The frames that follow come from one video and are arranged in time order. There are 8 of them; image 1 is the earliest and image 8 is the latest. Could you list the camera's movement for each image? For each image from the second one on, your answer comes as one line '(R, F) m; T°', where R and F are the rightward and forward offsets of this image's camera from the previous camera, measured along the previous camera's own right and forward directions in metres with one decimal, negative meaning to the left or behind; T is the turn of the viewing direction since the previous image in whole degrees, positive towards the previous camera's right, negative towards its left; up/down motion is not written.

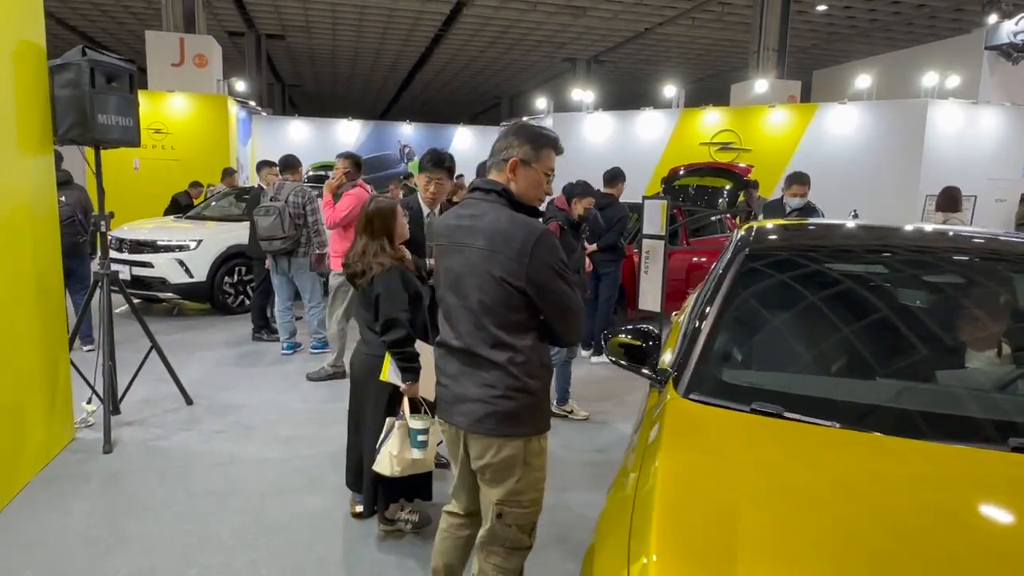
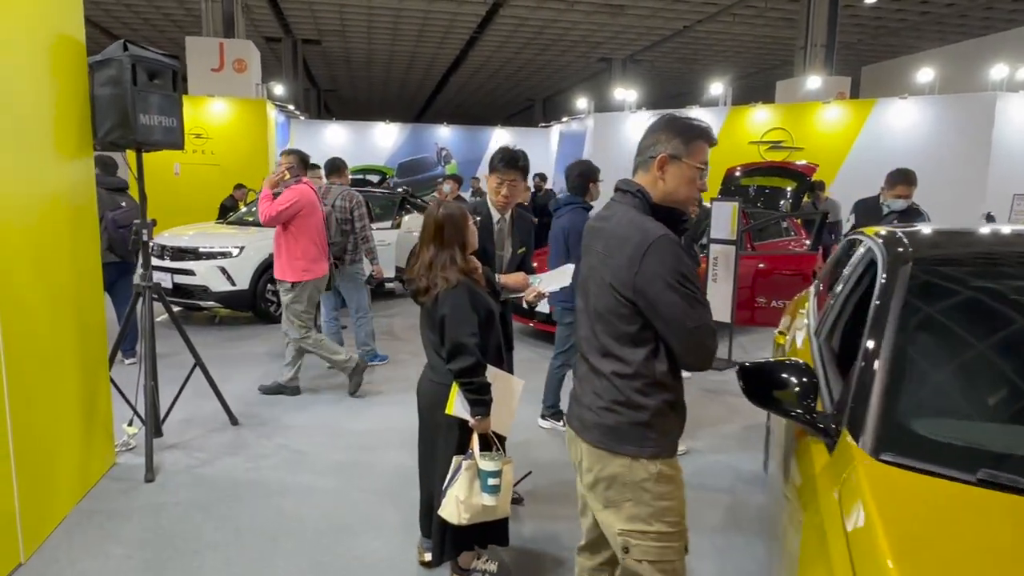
(-0.2, +0.3) m; -3°
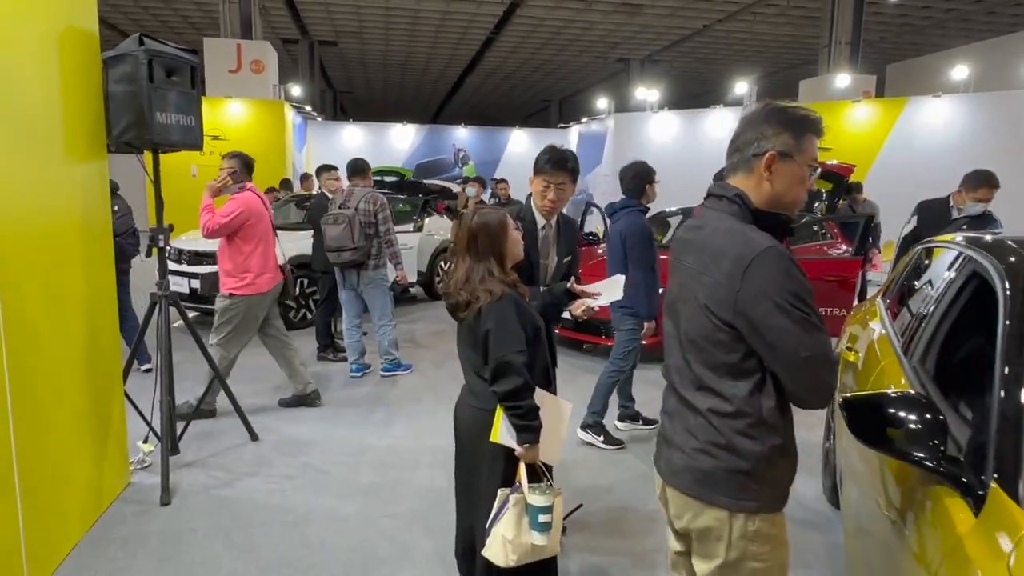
(-0.1, +0.2) m; -1°
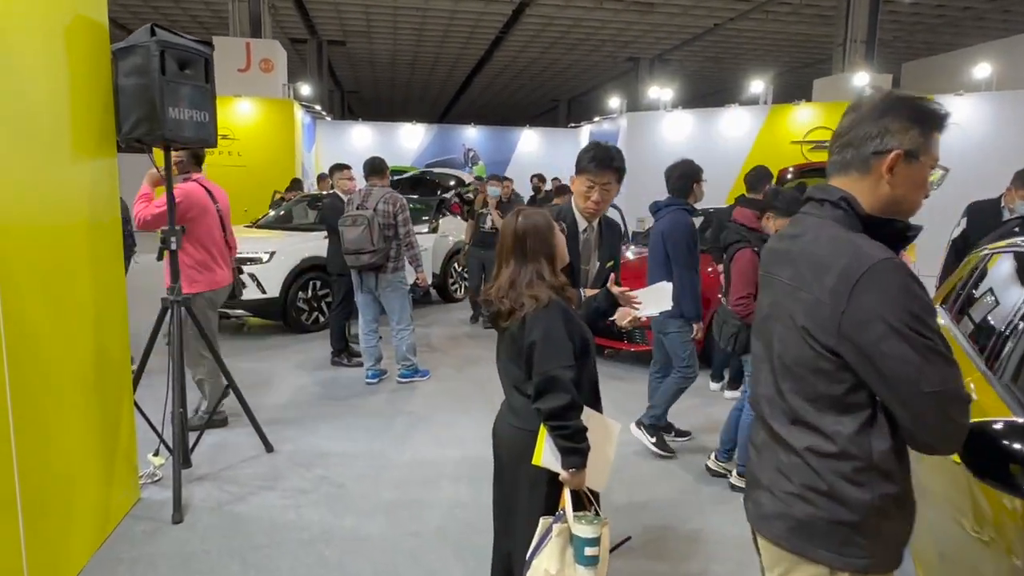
(-0.1, +0.2) m; -1°
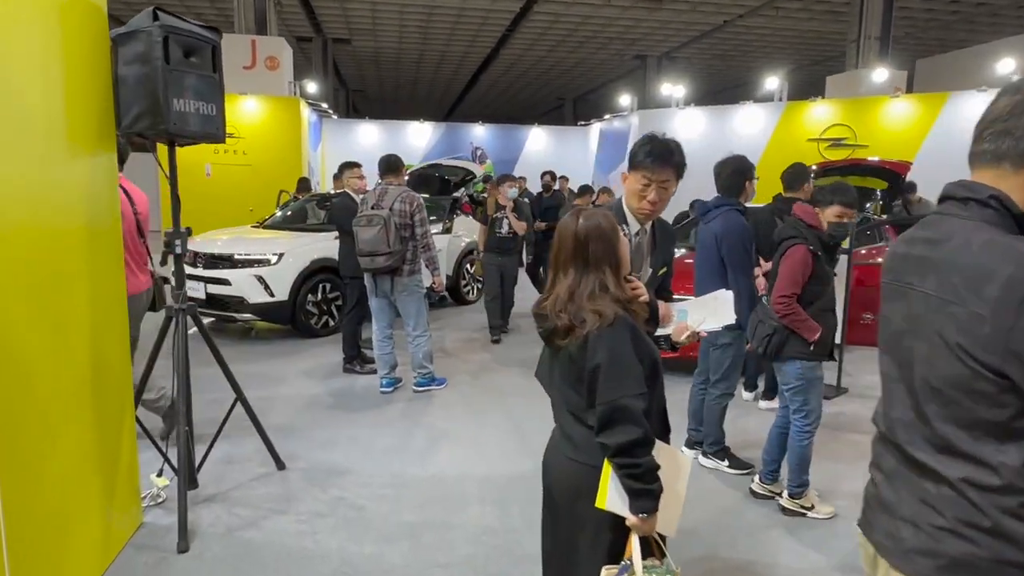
(-0.1, +0.2) m; 0°
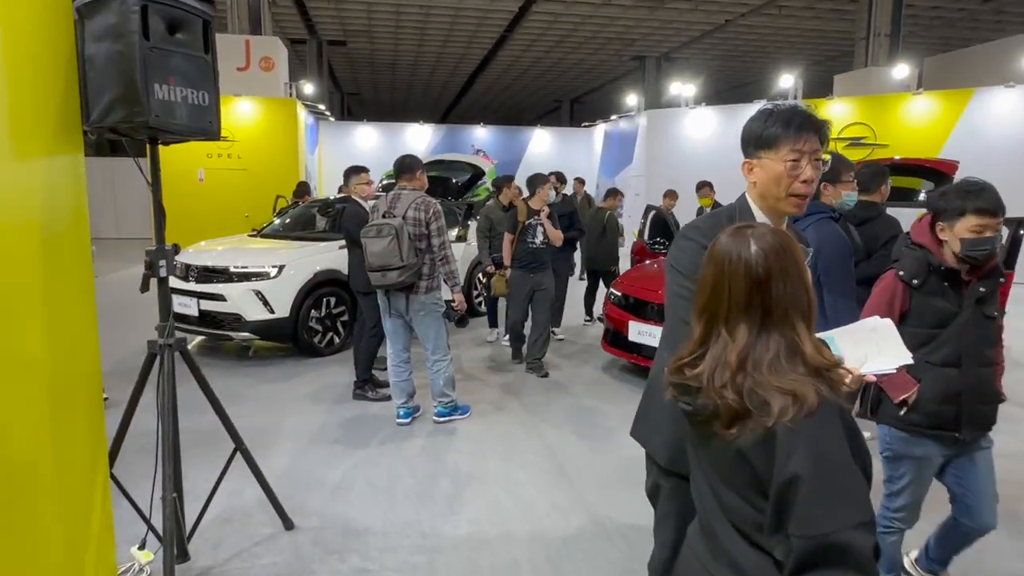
(-0.2, +0.5) m; 0°
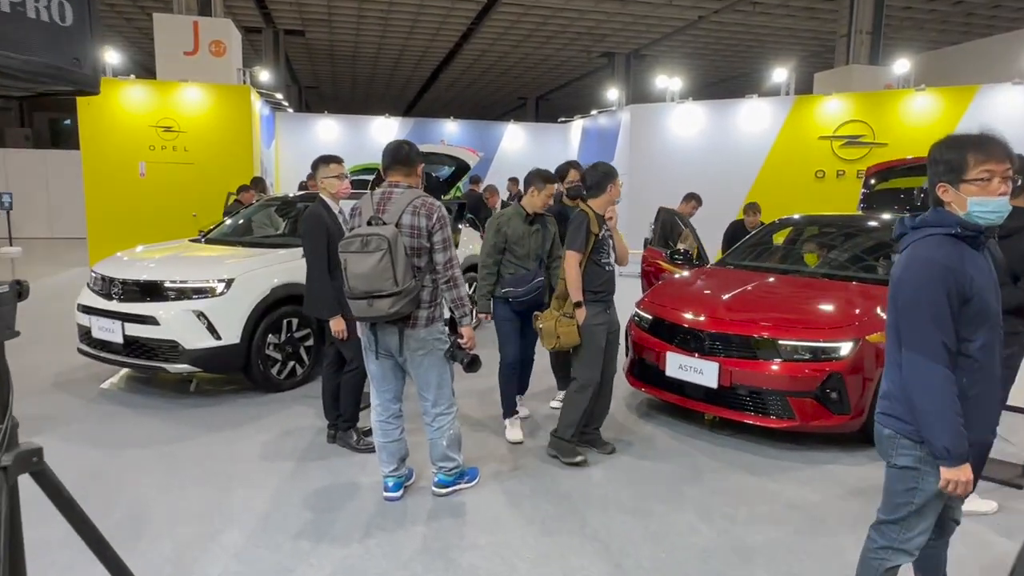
(-0.3, +1.0) m; +3°
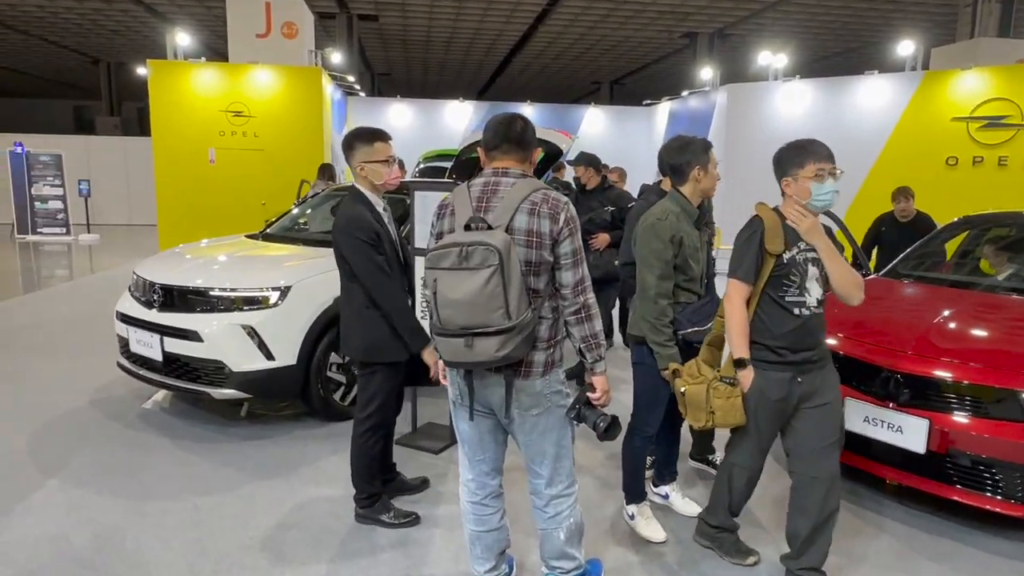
(-0.3, +0.9) m; -6°
